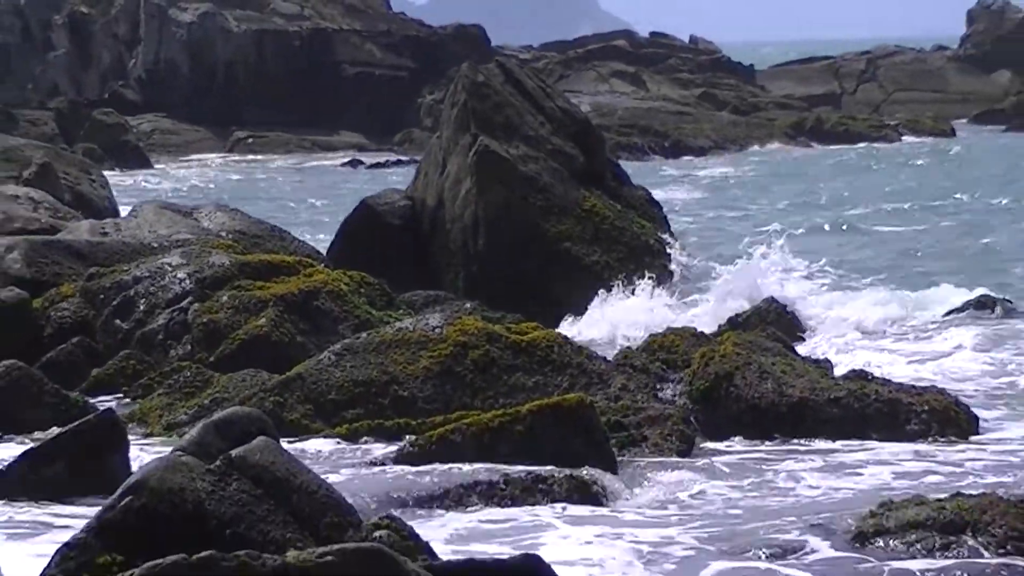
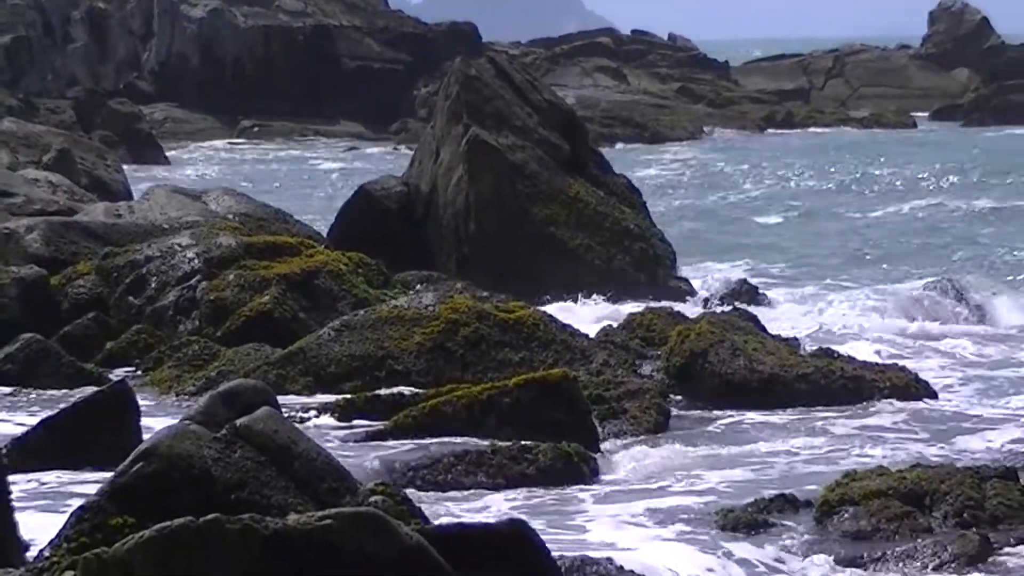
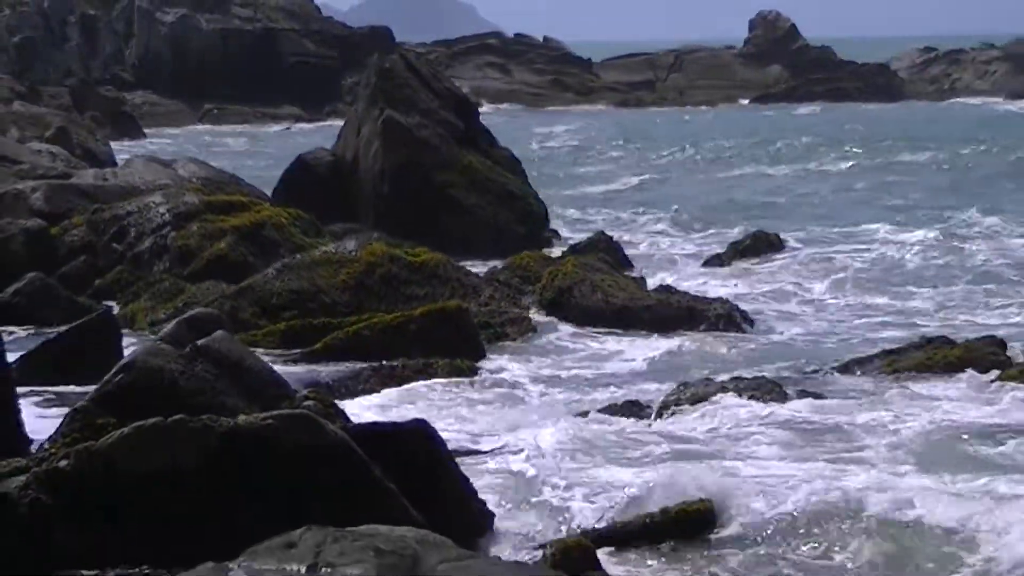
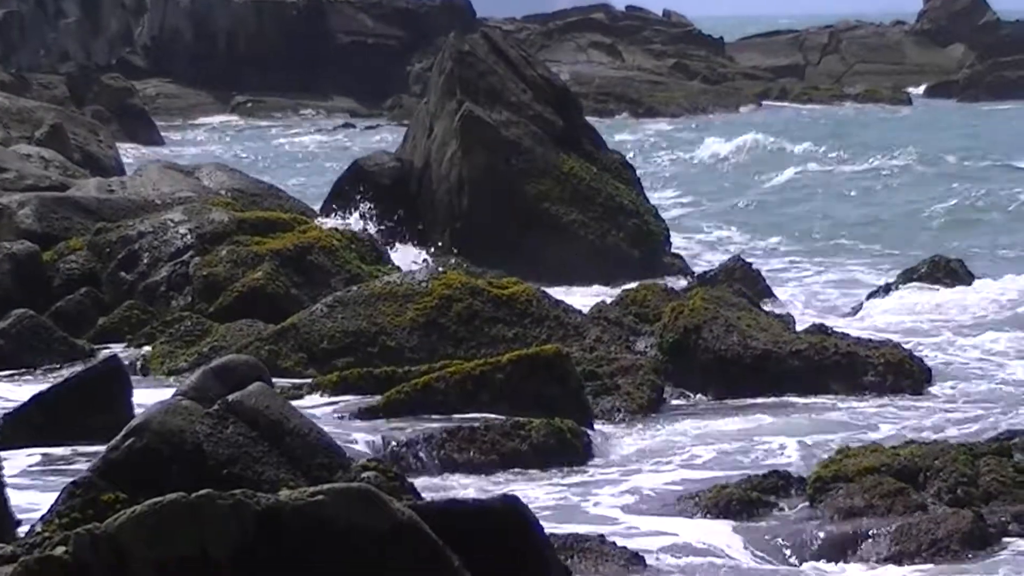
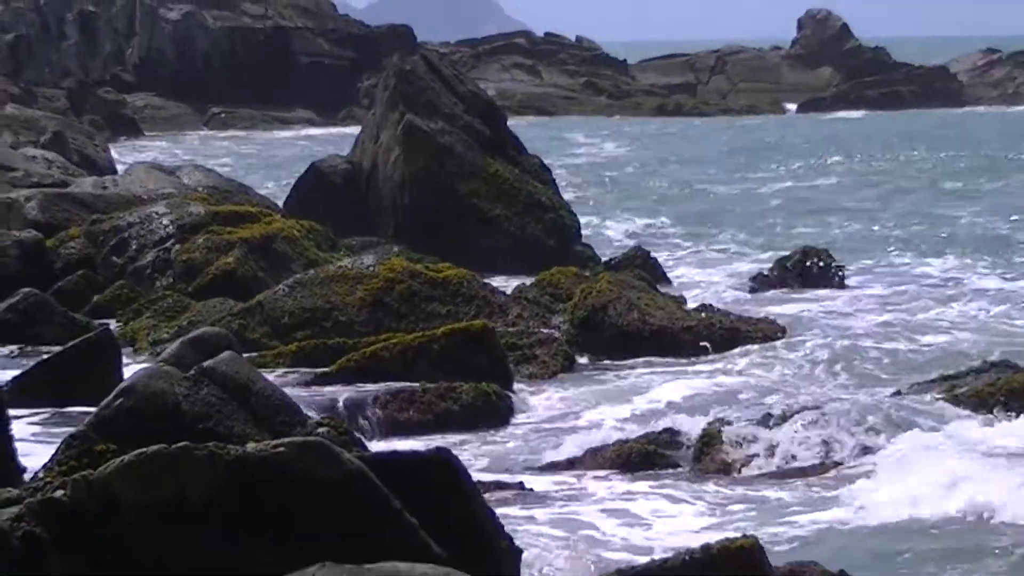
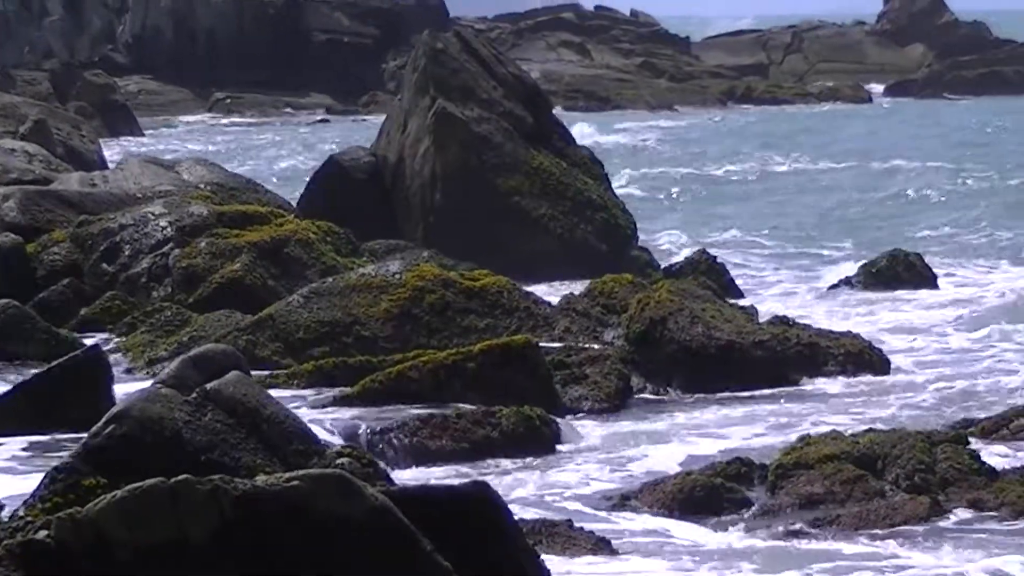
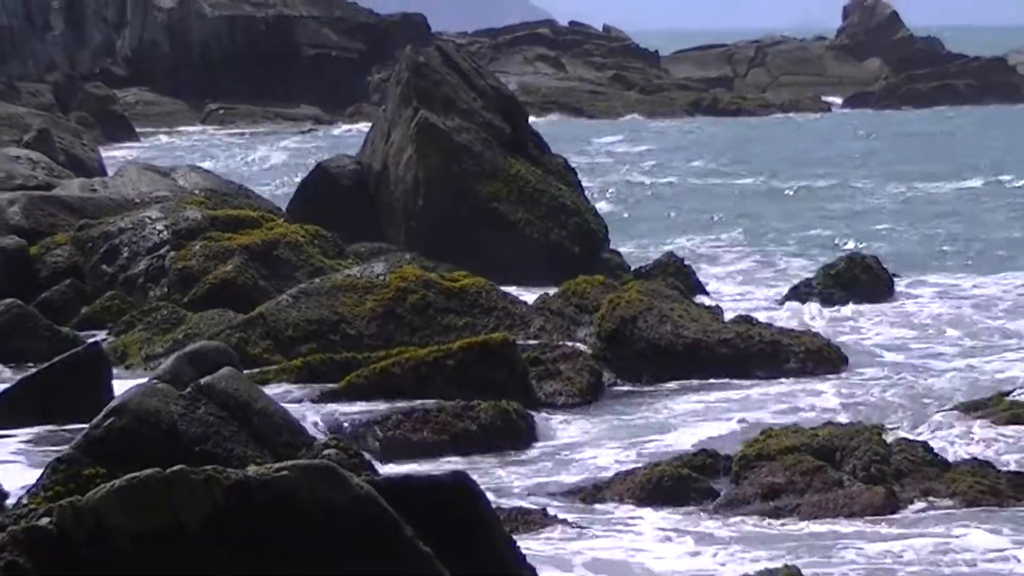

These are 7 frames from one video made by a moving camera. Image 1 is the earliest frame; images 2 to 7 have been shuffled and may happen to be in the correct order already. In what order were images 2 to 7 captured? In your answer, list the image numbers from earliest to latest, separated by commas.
2, 4, 6, 7, 5, 3
